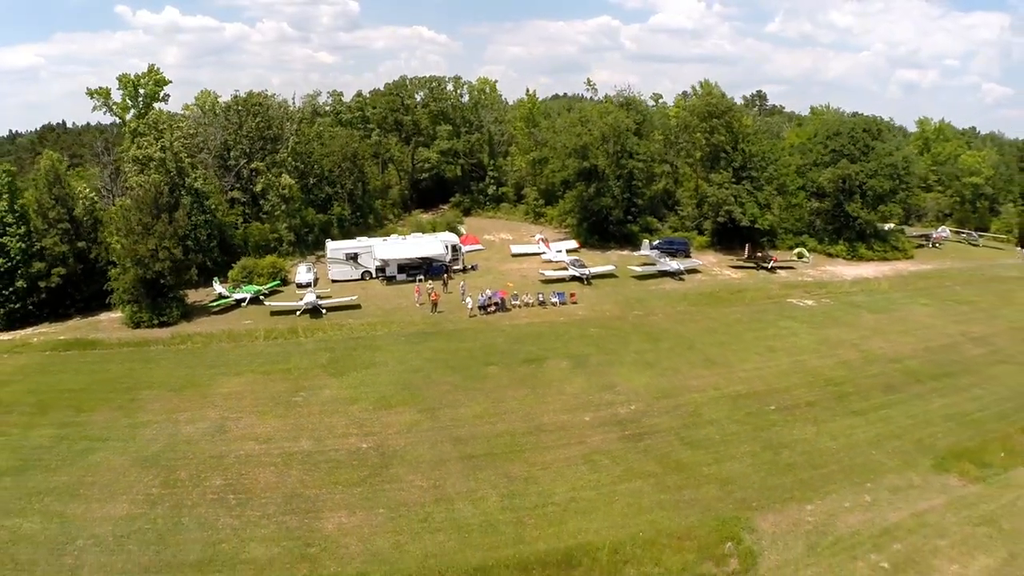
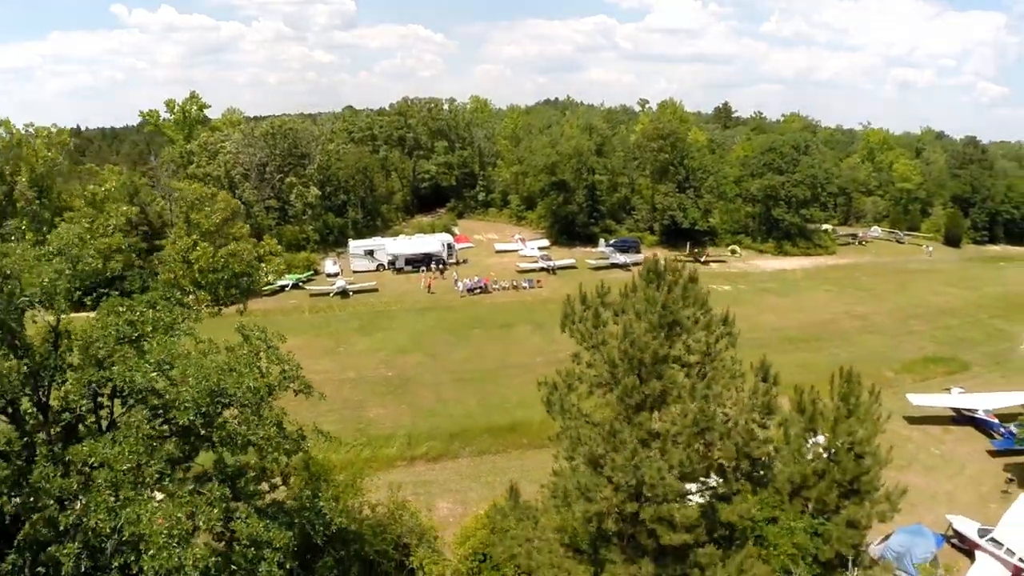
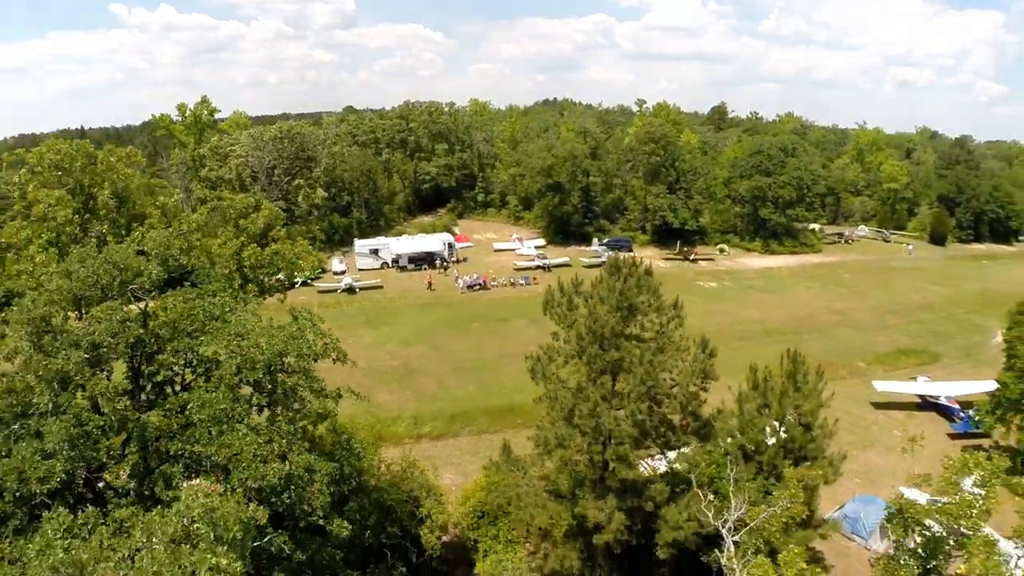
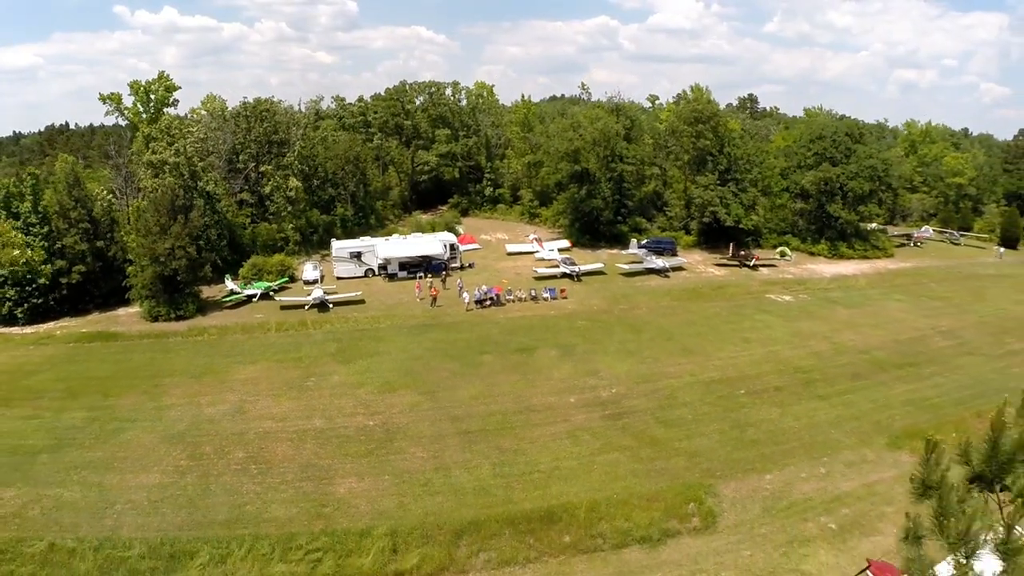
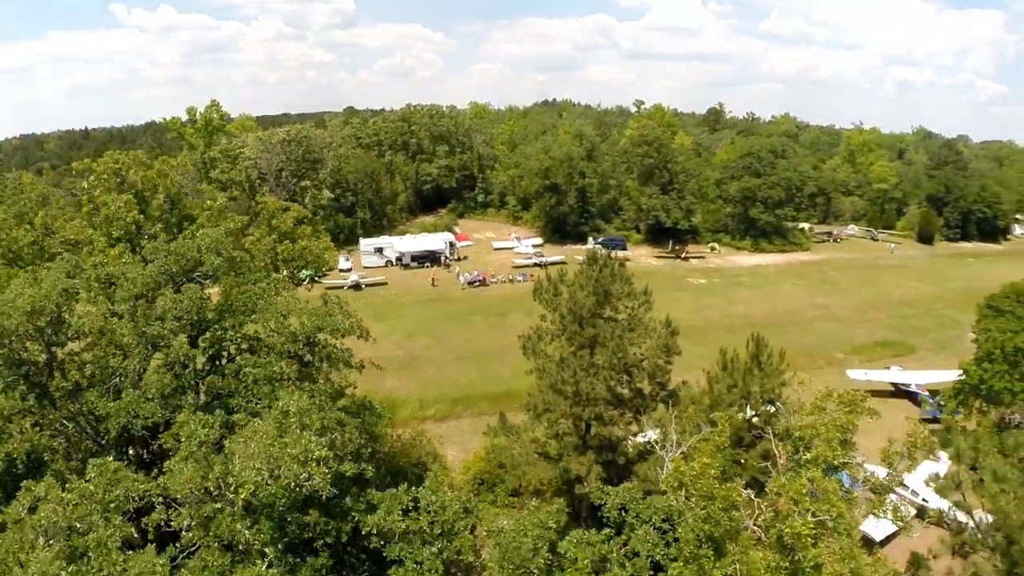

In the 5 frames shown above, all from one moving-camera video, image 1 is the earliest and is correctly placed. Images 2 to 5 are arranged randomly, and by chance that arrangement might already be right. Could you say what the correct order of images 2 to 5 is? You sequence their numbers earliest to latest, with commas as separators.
4, 2, 3, 5
